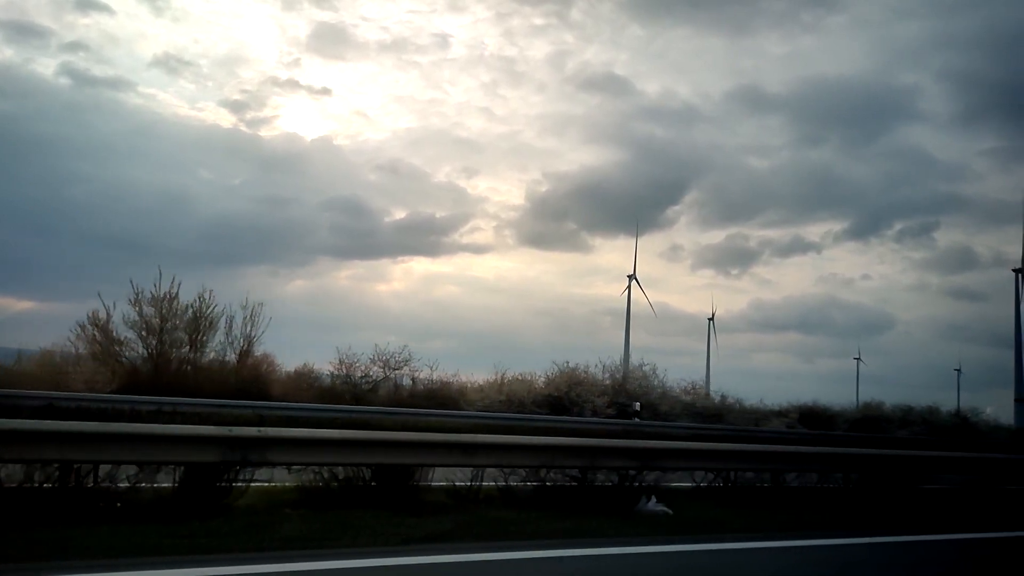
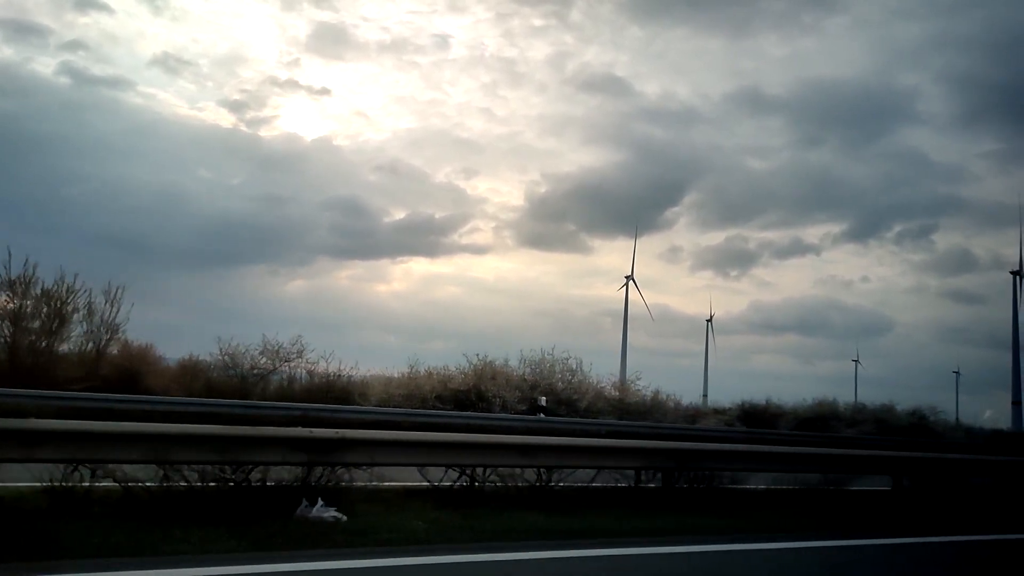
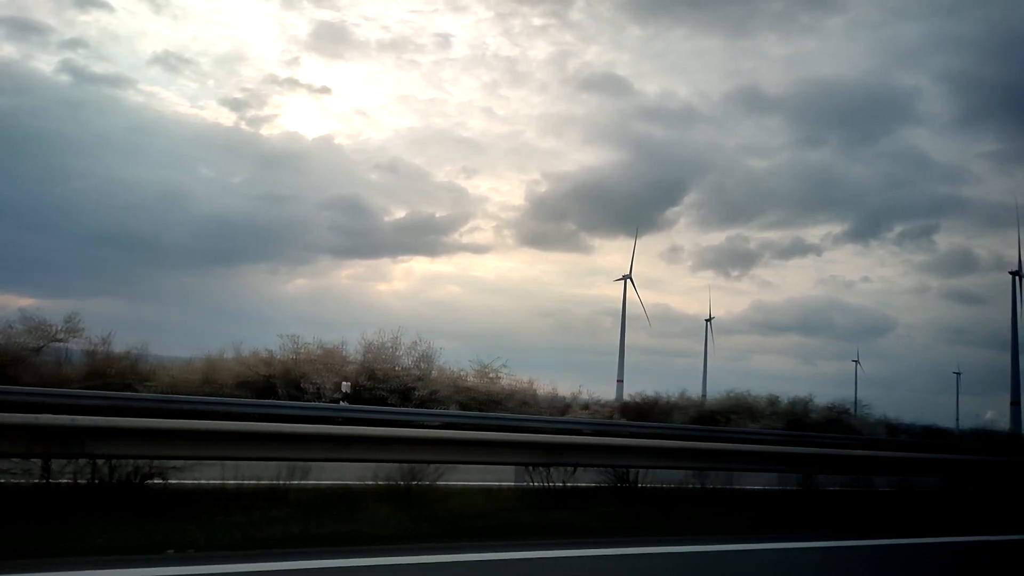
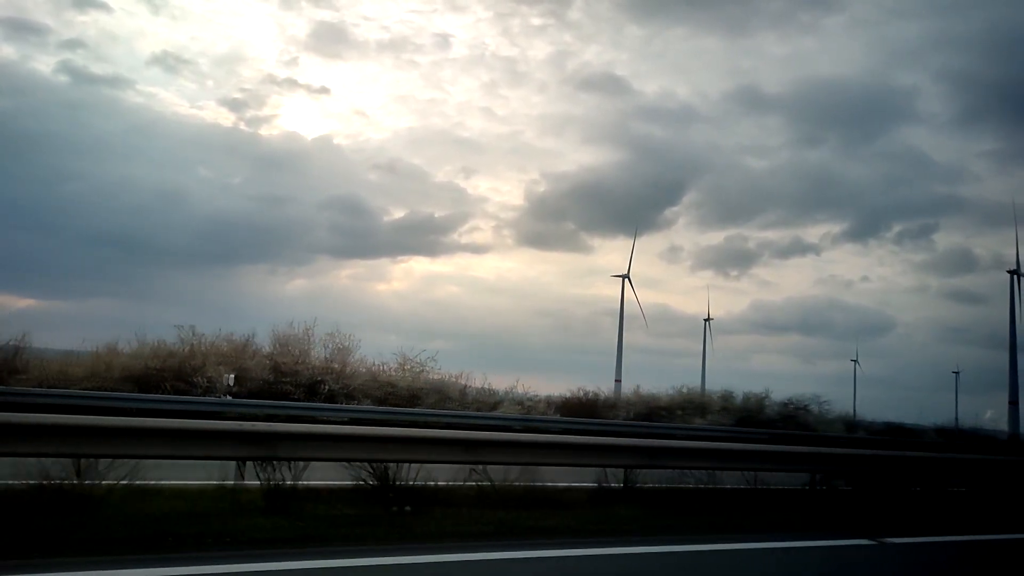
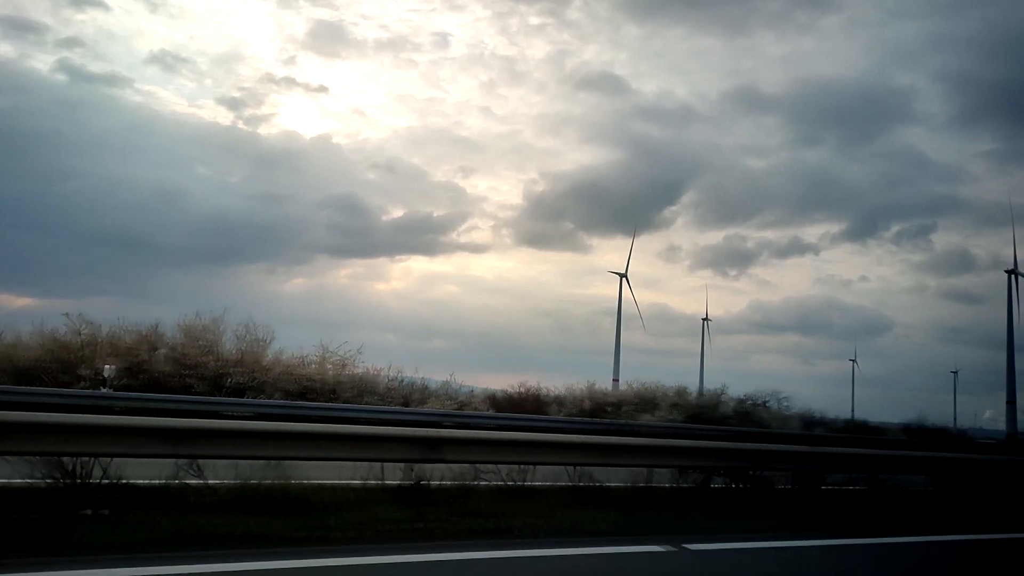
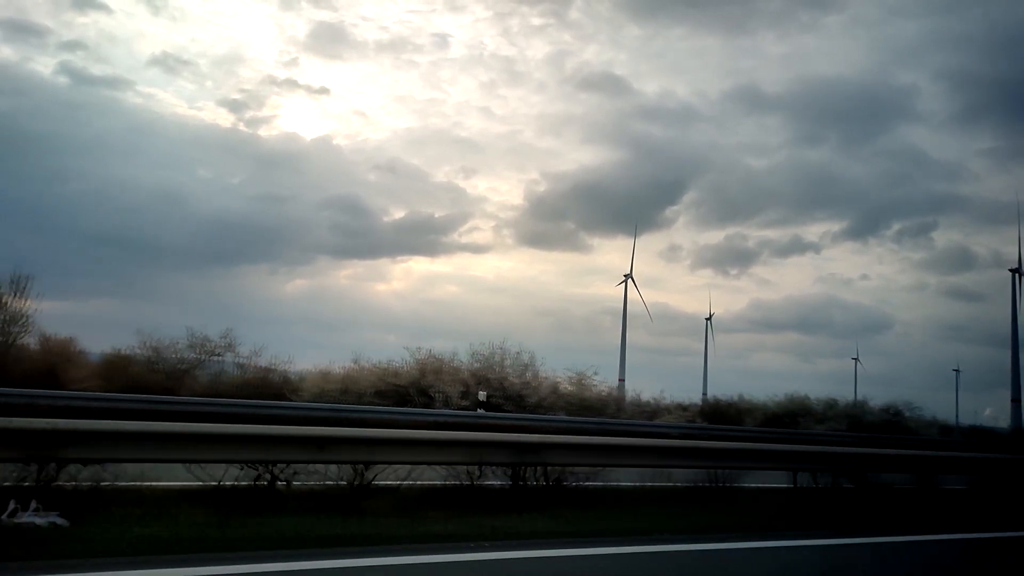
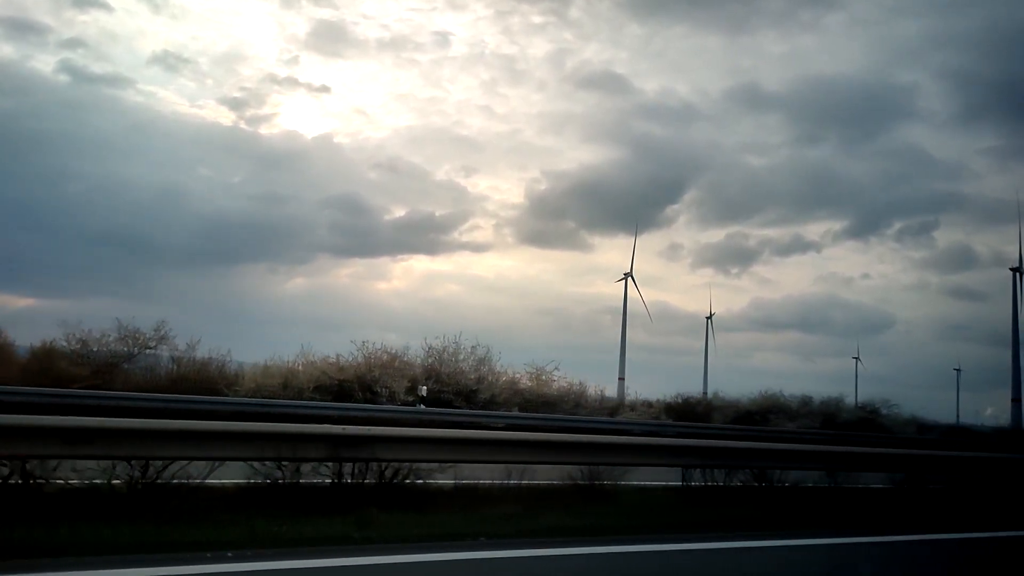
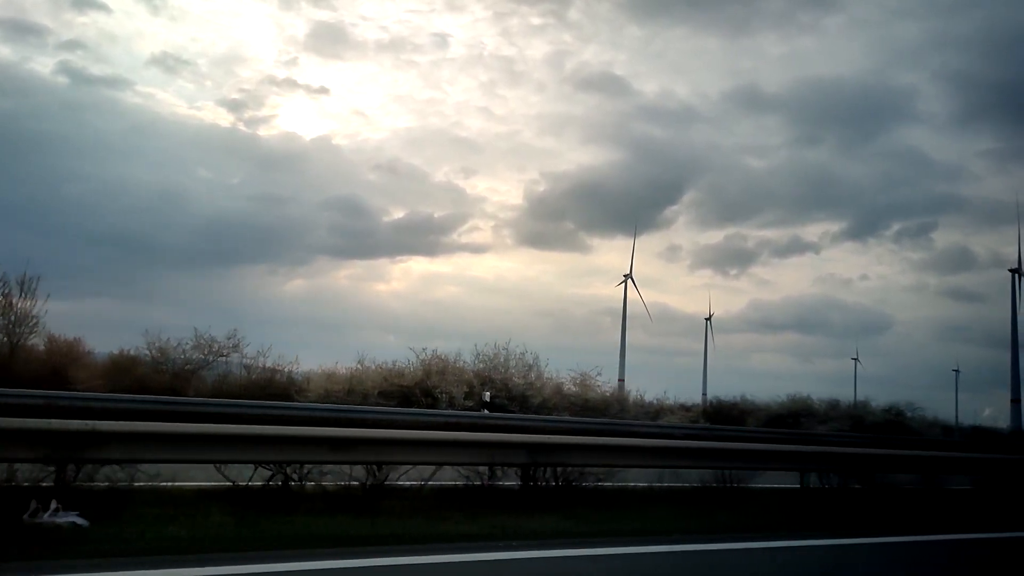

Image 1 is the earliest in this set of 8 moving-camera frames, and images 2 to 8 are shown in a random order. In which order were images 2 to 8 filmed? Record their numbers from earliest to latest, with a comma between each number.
2, 8, 7, 4, 5, 3, 6
